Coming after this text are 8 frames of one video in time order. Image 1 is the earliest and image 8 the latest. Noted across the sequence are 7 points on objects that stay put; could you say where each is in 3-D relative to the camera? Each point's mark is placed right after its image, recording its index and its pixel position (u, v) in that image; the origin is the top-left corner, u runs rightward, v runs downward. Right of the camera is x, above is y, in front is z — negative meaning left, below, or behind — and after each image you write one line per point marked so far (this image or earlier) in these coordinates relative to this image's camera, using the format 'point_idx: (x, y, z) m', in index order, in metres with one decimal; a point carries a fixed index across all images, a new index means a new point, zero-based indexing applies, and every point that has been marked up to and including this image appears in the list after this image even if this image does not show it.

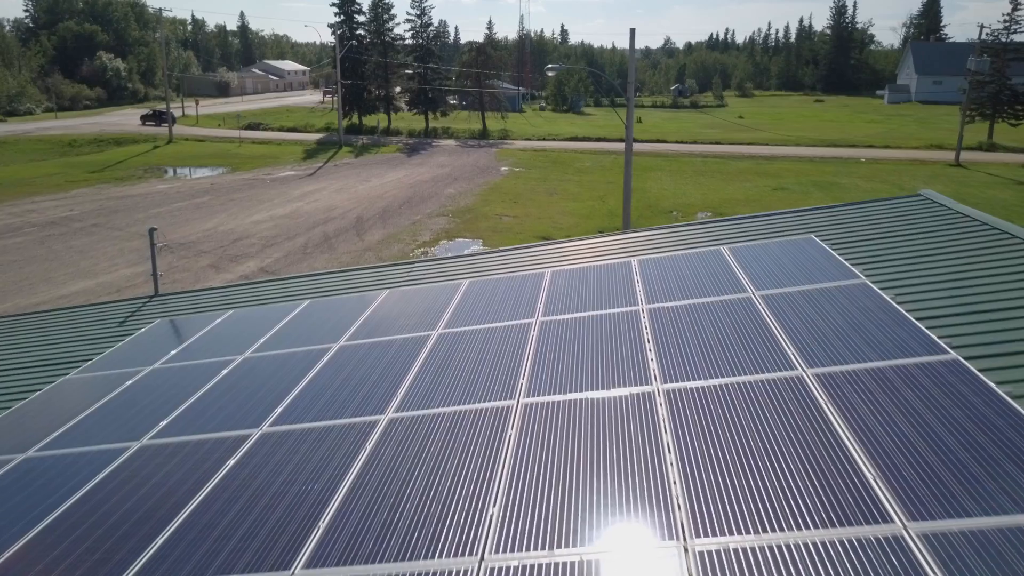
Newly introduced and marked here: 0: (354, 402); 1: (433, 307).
0: (-1.3, -0.8, +7.8) m
1: (-0.9, -0.2, +10.3) m
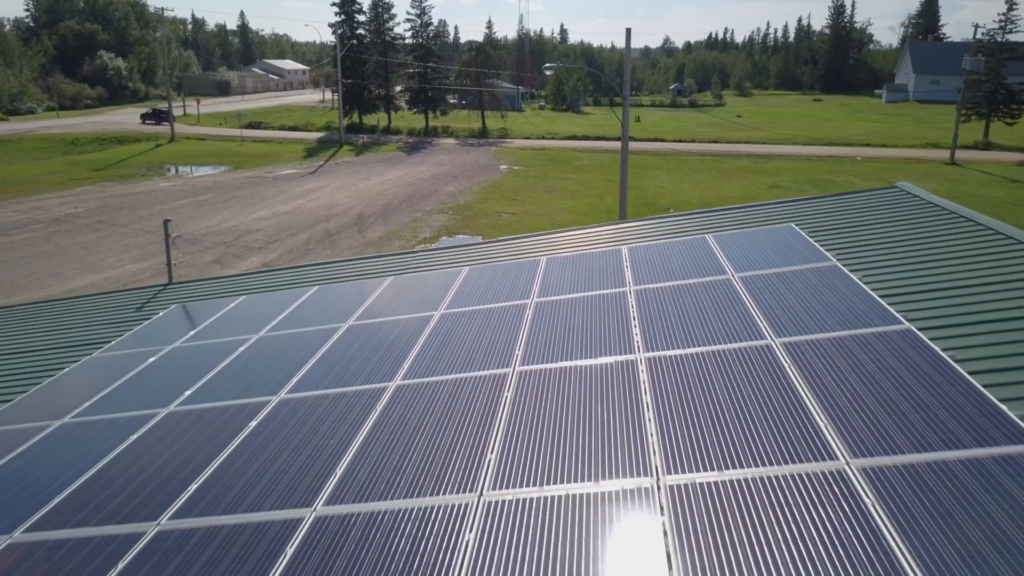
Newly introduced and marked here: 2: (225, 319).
0: (-1.3, -0.6, +8.4) m
1: (-0.9, 0.0, +10.8) m
2: (-3.4, -0.3, +11.3) m
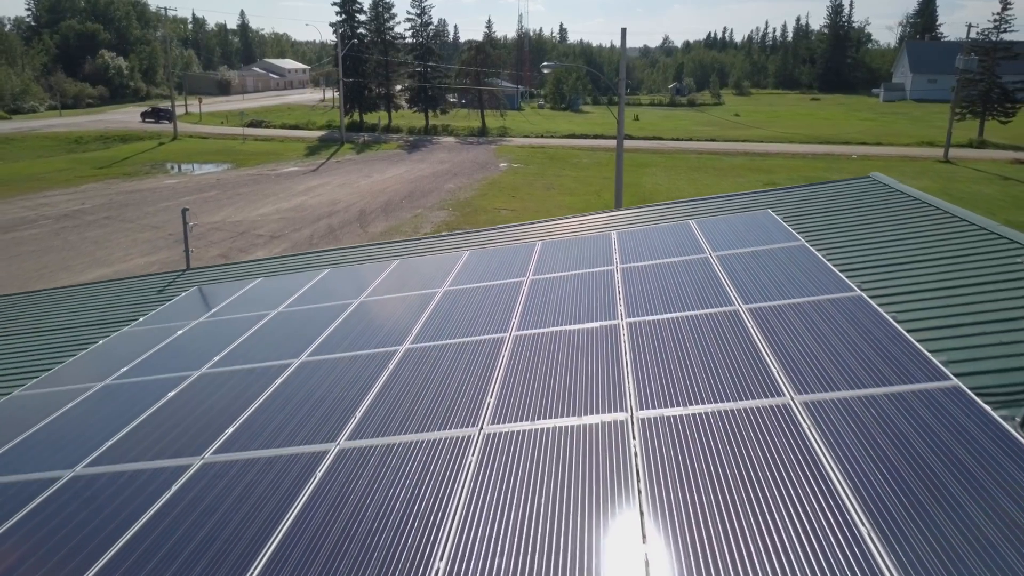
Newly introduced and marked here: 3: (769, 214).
0: (-1.3, -0.4, +9.2) m
1: (-0.9, +0.2, +11.6) m
2: (-3.4, -0.1, +12.1) m
3: (+3.1, +0.9, +11.5) m
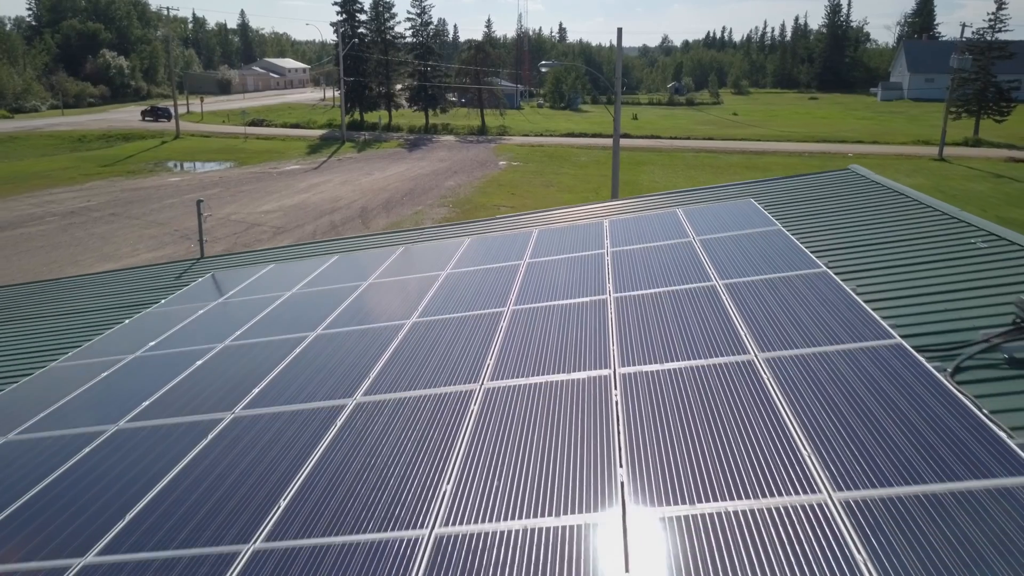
0: (-1.3, -0.2, +9.9) m
1: (-0.9, +0.4, +12.3) m
2: (-3.4, +0.1, +12.8) m
3: (+3.0, +1.1, +12.2) m
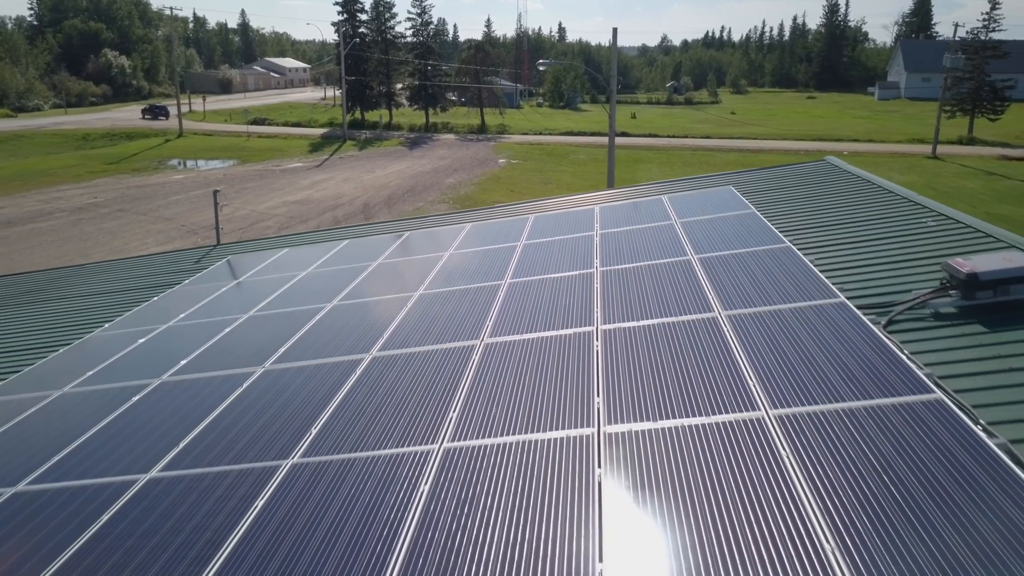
0: (-1.4, 0.0, +10.8) m
1: (-1.0, +0.6, +13.2) m
2: (-3.4, +0.3, +13.7) m
3: (+3.0, +1.4, +13.1) m
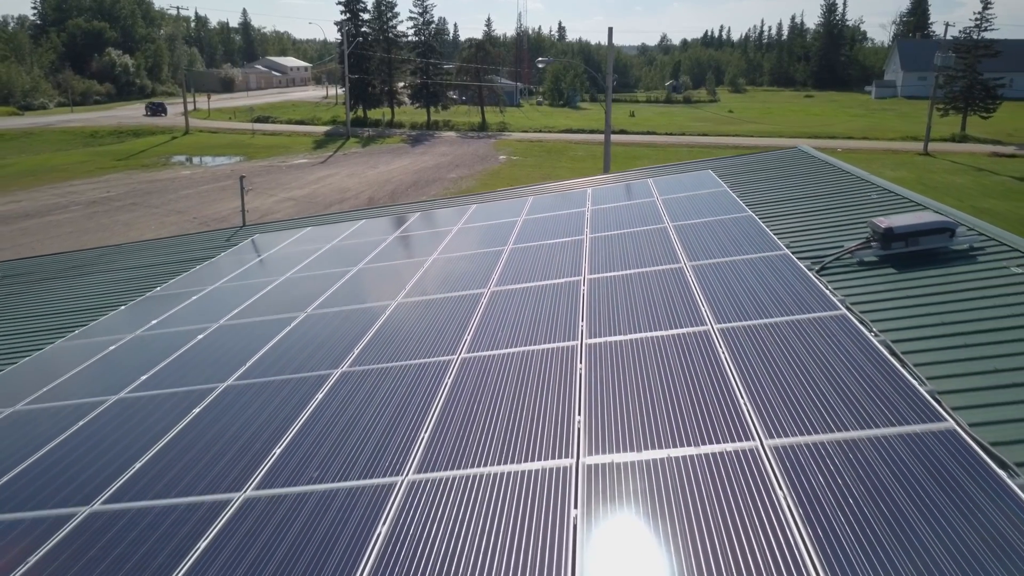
0: (-1.3, +0.4, +12.2) m
1: (-0.9, +1.0, +14.6) m
2: (-3.4, +0.7, +15.1) m
3: (+3.0, +1.7, +14.5) m
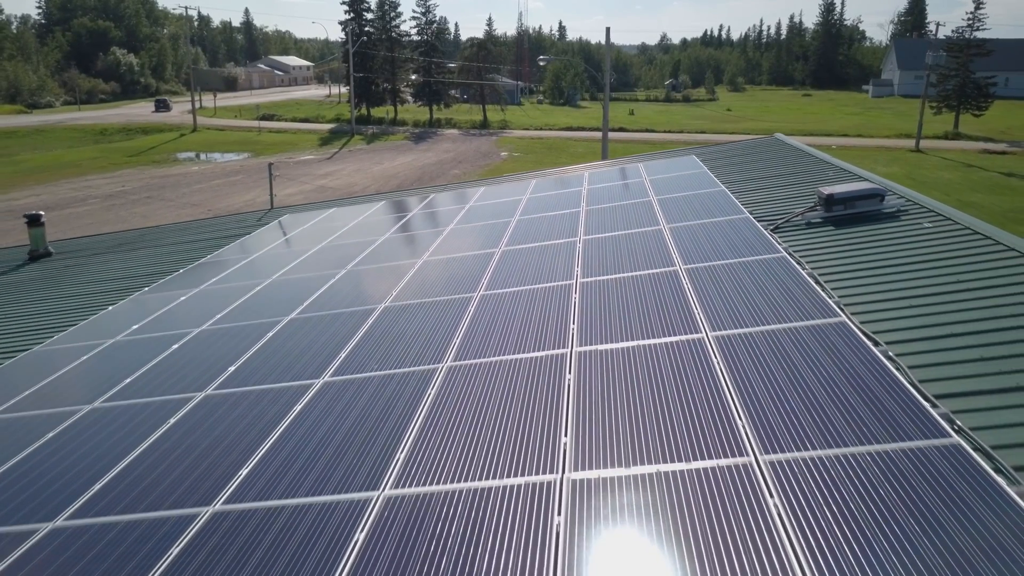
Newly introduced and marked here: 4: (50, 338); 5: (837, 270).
0: (-1.3, +0.8, +13.9) m
1: (-0.9, +1.5, +16.3) m
2: (-3.3, +1.1, +16.7) m
3: (+3.1, +2.2, +16.1) m
4: (-5.5, -0.6, +11.5) m
5: (+2.9, +0.1, +8.5) m
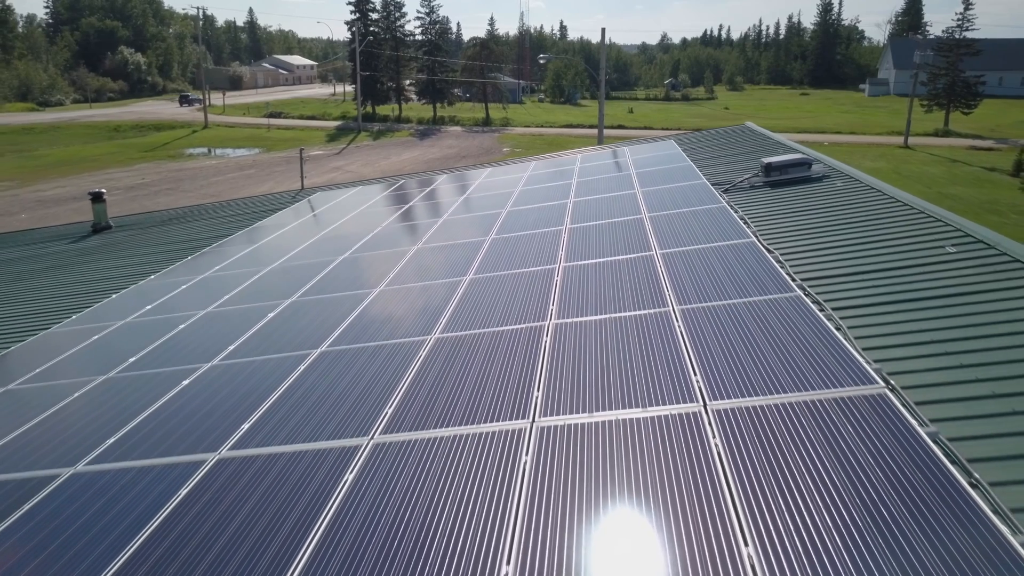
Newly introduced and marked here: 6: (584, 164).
0: (-1.2, +1.4, +16.2) m
1: (-0.8, +2.1, +18.6) m
2: (-3.3, +1.8, +19.1) m
3: (+3.2, +2.8, +18.5) m
4: (-5.5, +0.1, +13.9) m
5: (+3.0, +0.8, +10.9) m
6: (+1.4, +2.2, +17.2) m
